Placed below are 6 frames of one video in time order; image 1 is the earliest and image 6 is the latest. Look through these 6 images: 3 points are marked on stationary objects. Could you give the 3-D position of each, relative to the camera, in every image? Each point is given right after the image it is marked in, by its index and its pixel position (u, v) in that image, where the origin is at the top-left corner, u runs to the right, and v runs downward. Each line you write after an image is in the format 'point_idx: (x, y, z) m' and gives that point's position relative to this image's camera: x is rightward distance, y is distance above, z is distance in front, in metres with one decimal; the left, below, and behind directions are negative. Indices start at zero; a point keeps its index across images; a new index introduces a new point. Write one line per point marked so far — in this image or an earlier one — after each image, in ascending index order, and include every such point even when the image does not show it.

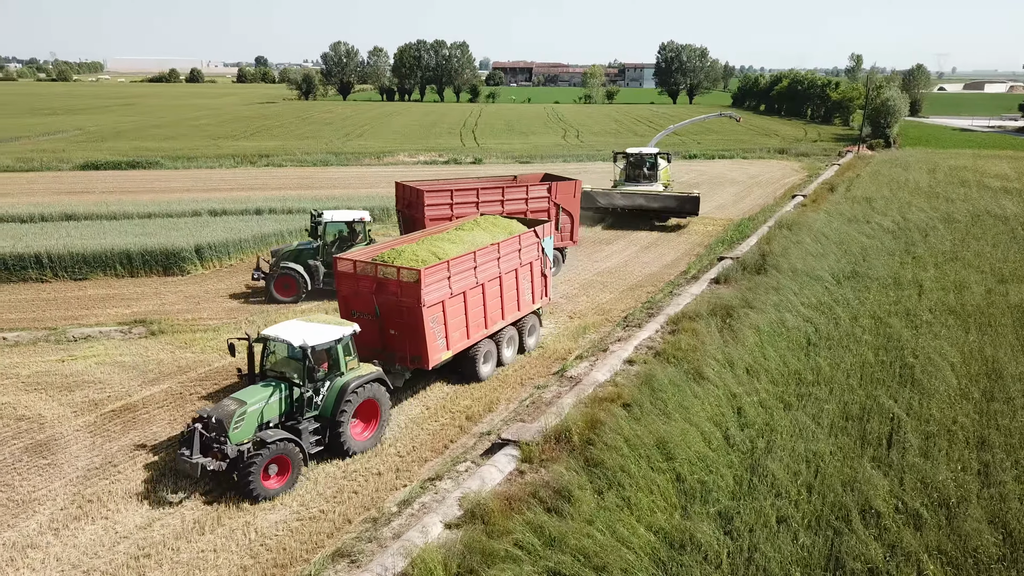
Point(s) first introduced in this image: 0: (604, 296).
0: (+2.2, -0.2, +16.8) m
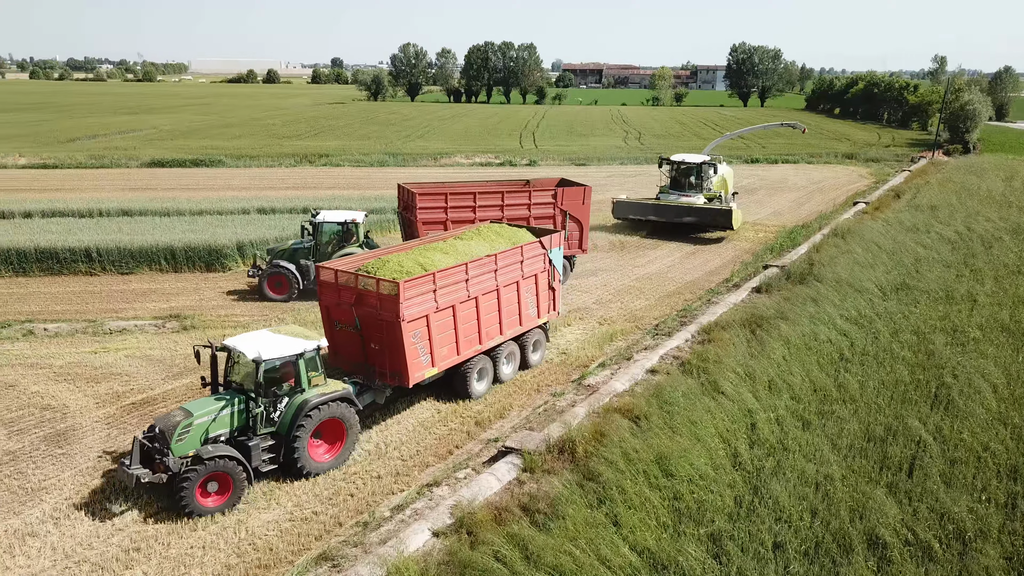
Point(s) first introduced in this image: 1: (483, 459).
0: (+2.9, -0.3, +16.5) m
1: (-0.3, -1.9, +7.9) m
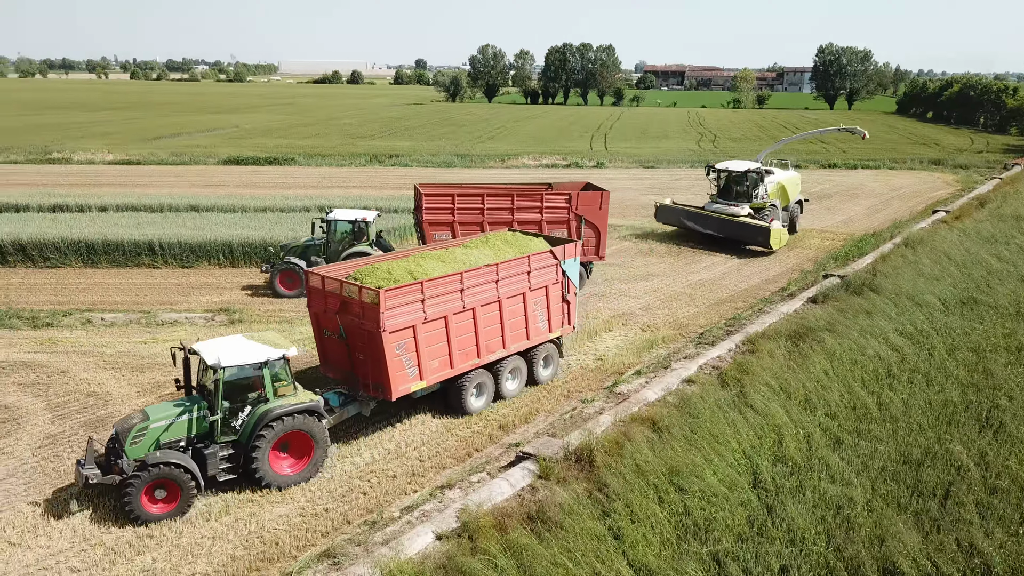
0: (+3.9, -0.5, +16.1) m
1: (-0.1, -1.9, +7.9) m
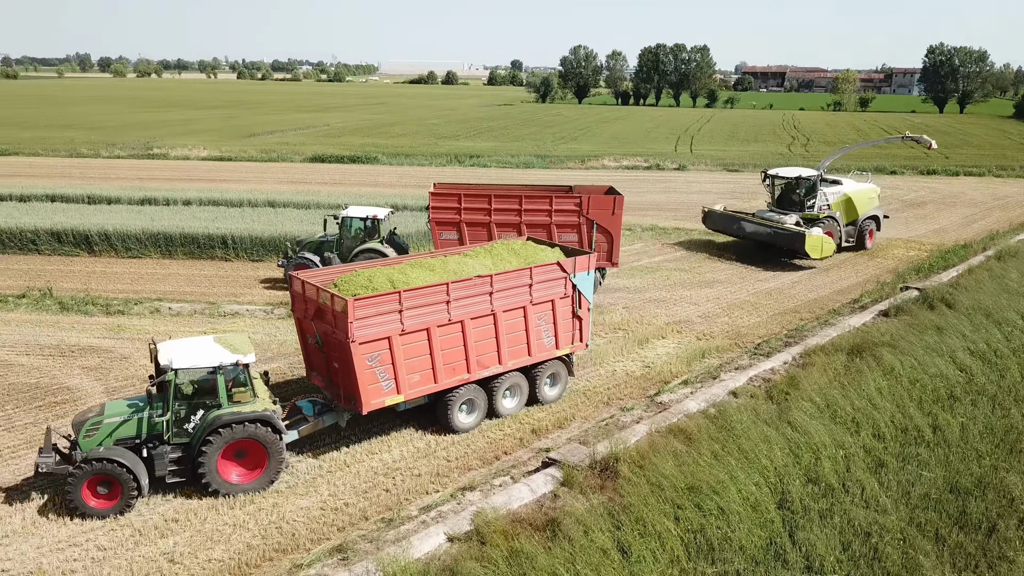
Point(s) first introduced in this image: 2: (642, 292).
0: (+5.1, -0.6, +15.5) m
1: (+0.2, -1.9, +7.8) m
2: (+3.2, -0.1, +17.5) m
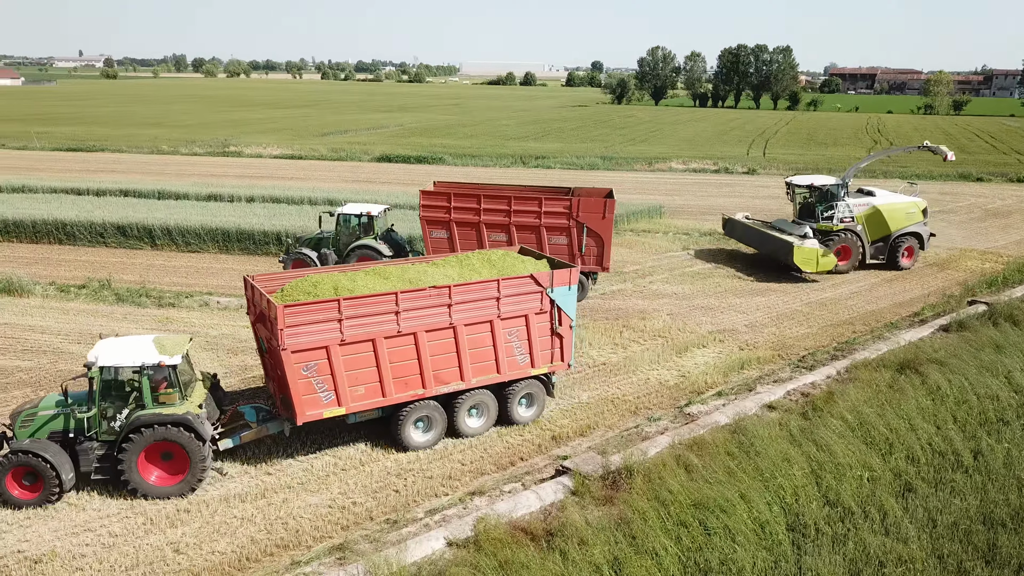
0: (+5.9, -0.8, +15.0) m
1: (+0.3, -2.0, +7.7) m
2: (+4.2, -0.3, +17.0) m
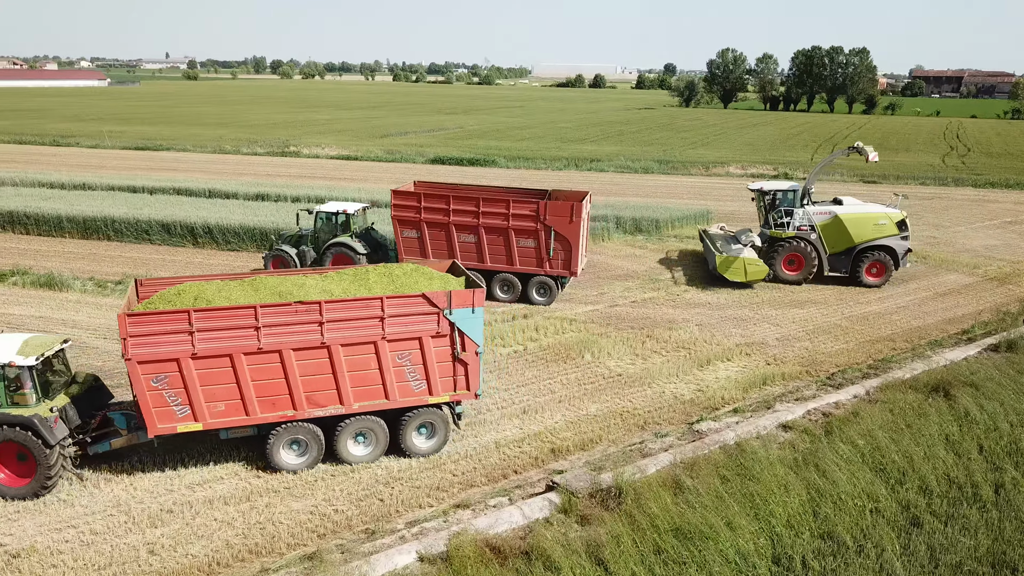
0: (+6.3, -1.1, +14.4) m
1: (+0.2, -2.1, +7.5) m
2: (+4.8, -0.5, +16.5) m
